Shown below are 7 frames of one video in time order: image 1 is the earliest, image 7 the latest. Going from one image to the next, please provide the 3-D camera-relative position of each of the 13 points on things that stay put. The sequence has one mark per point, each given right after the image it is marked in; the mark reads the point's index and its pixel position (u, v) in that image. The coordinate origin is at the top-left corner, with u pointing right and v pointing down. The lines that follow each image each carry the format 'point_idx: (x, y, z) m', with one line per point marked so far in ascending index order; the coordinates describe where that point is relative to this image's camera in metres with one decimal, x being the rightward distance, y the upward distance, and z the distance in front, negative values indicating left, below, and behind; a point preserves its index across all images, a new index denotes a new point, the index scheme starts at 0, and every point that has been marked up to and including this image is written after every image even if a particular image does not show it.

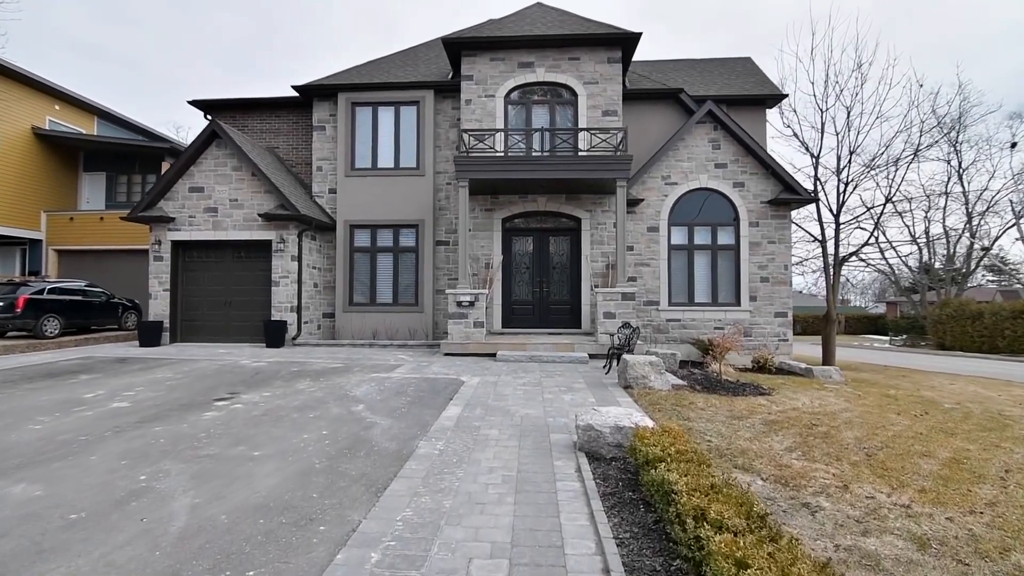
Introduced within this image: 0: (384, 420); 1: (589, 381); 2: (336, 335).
0: (-1.3, -1.3, +5.3) m
1: (+1.1, -1.4, +7.6) m
2: (-4.2, -1.2, +12.6) m
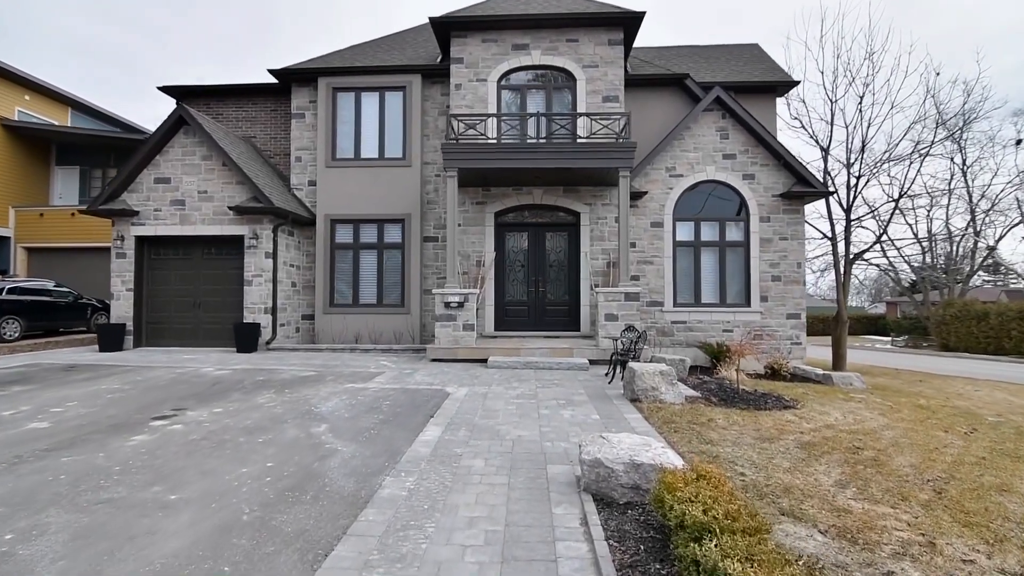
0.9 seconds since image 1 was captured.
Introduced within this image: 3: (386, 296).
0: (-1.4, -1.3, +4.4) m
1: (+1.0, -1.3, +6.8) m
2: (-4.4, -1.2, +11.6) m
3: (-2.8, -0.2, +11.7) m
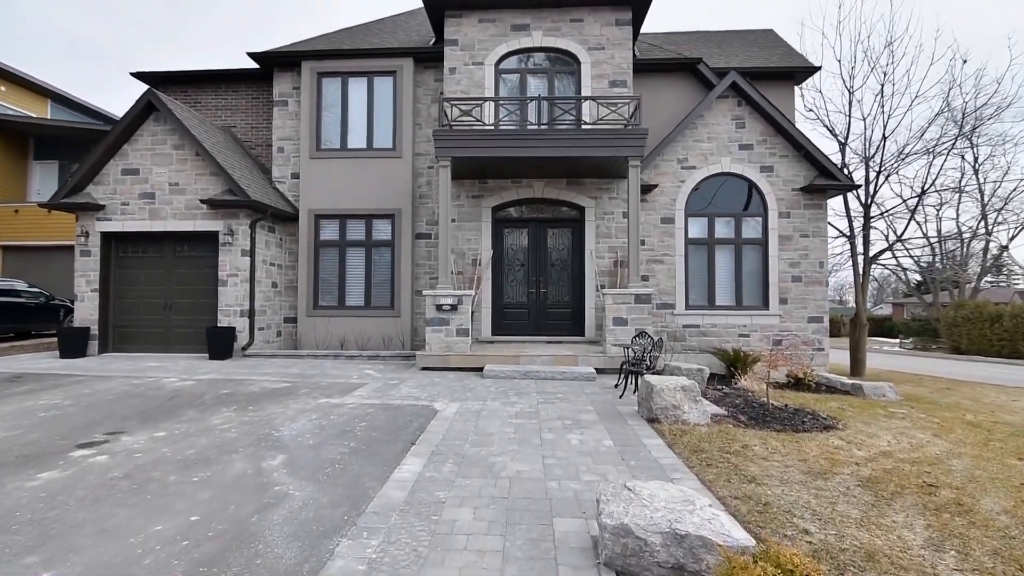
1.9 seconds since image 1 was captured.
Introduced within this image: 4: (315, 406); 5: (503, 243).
0: (-1.4, -1.3, +3.5) m
1: (+1.0, -1.4, +5.9) m
2: (-4.4, -1.2, +10.8) m
3: (-2.8, -0.2, +10.8) m
4: (-2.2, -1.3, +5.9) m
5: (-0.2, +0.9, +10.3) m
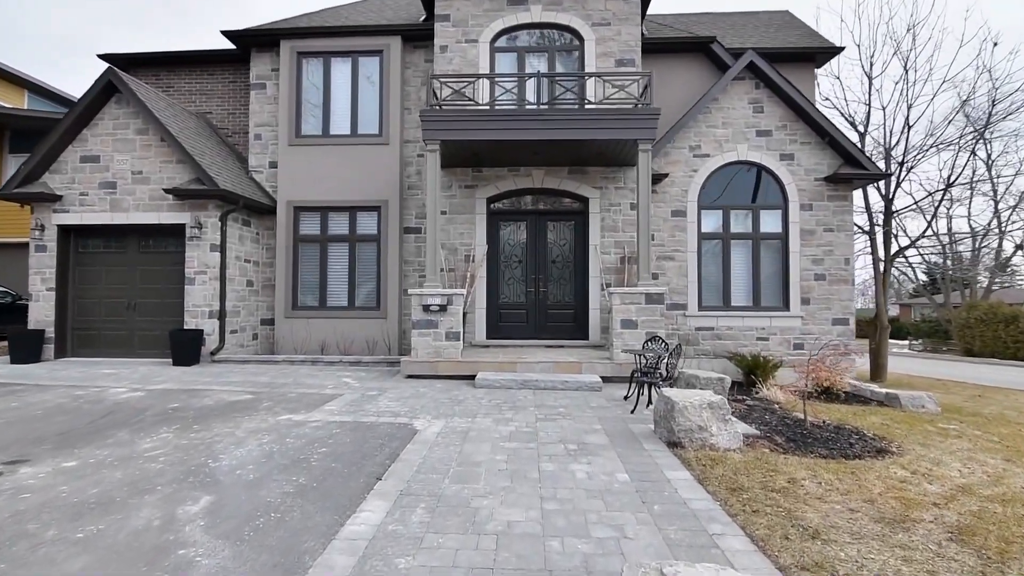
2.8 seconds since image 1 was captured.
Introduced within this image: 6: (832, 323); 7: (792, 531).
0: (-1.5, -1.3, +2.6) m
1: (+0.9, -1.3, +5.0) m
2: (-4.4, -1.1, +9.8) m
3: (-2.9, -0.2, +9.9) m
4: (-2.3, -1.3, +4.9) m
5: (-0.2, +0.9, +9.4) m
6: (+5.9, -0.7, +9.7) m
7: (+1.6, -1.3, +2.9) m
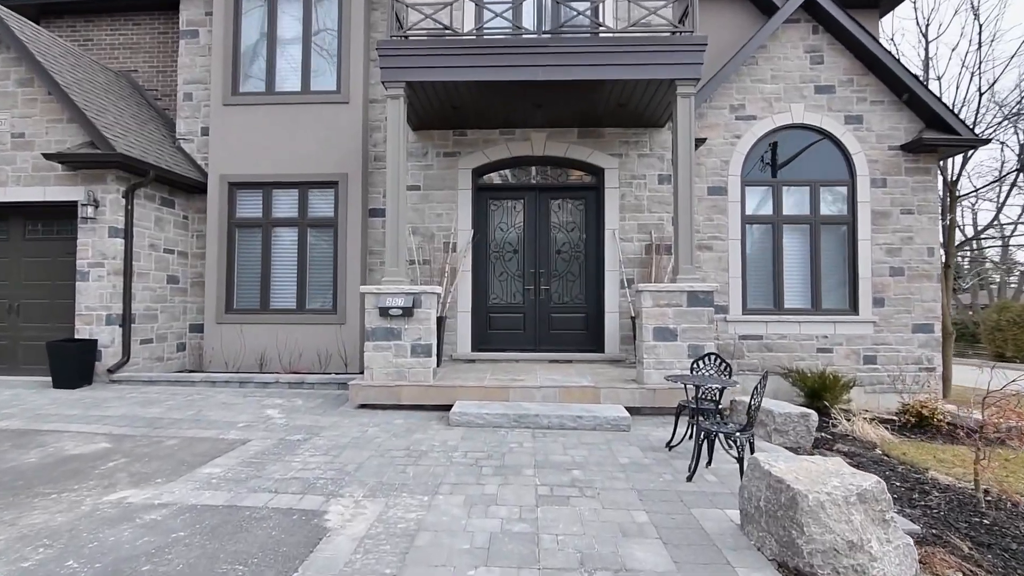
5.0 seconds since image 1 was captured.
0: (-1.6, -1.3, +0.5) m
1: (+0.8, -1.3, +2.9) m
2: (-4.5, -1.1, +7.7) m
3: (-3.0, -0.1, +7.8) m
4: (-2.4, -1.2, +2.8) m
5: (-0.3, +0.9, +7.3) m
6: (+5.8, -0.6, +7.6) m
7: (+1.5, -1.3, +0.8) m
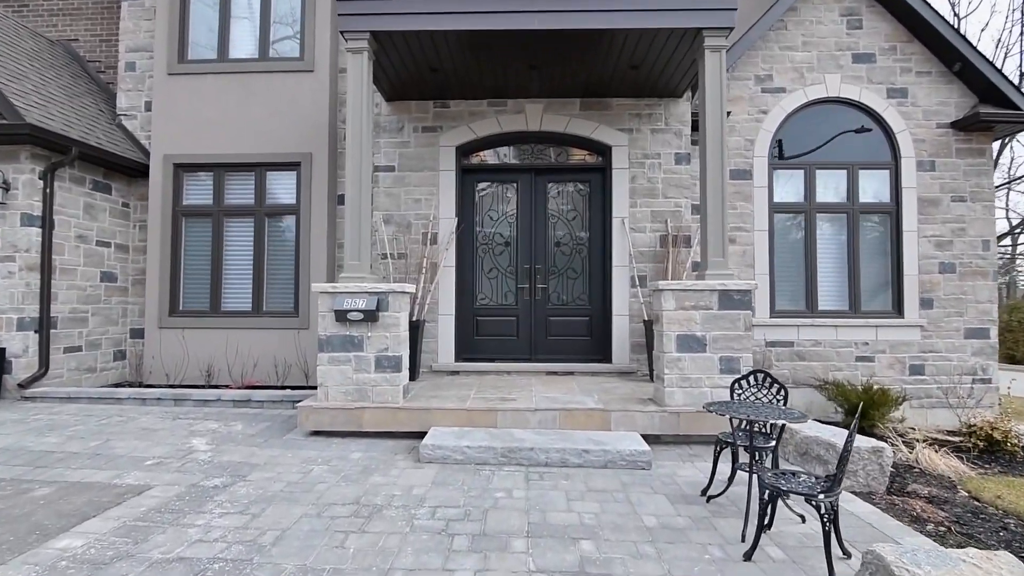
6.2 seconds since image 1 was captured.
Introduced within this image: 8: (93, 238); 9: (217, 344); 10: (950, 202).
0: (-1.6, -1.2, -0.6) m
1: (+0.8, -1.3, +1.8) m
2: (-4.6, -1.1, +6.6) m
3: (-3.1, -0.1, +6.7) m
4: (-2.4, -1.2, +1.8) m
5: (-0.4, +1.0, +6.3) m
6: (+5.7, -0.6, +6.6) m
7: (+1.4, -1.3, -0.2) m
8: (-5.1, +0.6, +6.5) m
9: (-3.7, -0.7, +6.5) m
10: (+5.6, +1.1, +6.7) m
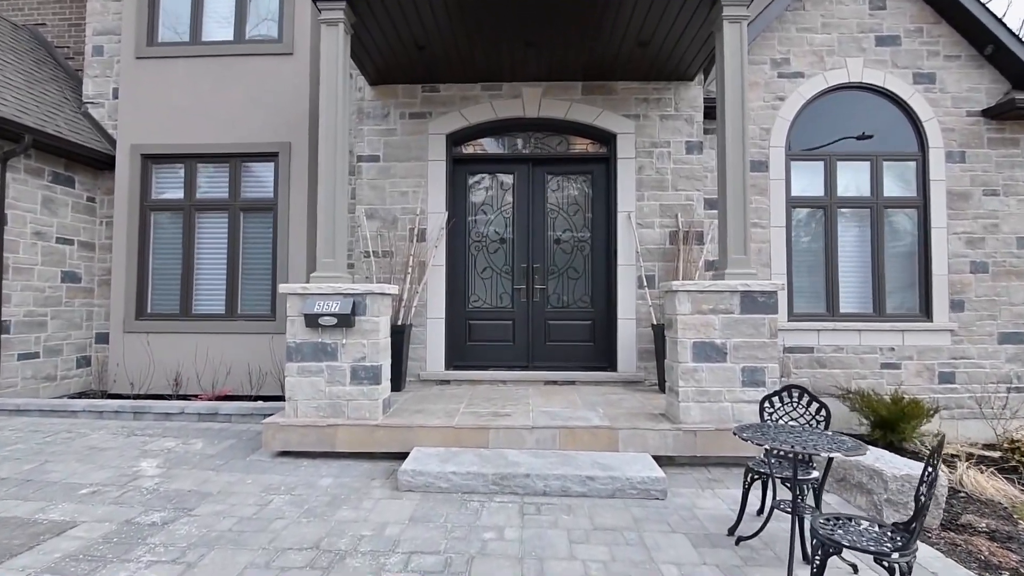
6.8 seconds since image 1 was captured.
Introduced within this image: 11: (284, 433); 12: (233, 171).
0: (-1.7, -1.2, -1.1) m
1: (+0.7, -1.3, +1.3) m
2: (-4.7, -1.1, +6.1) m
3: (-3.1, -0.1, +6.2) m
4: (-2.5, -1.2, +1.2) m
5: (-0.5, +0.9, +5.7) m
6: (+5.7, -0.6, +6.1) m
7: (+1.4, -1.3, -0.8) m
8: (-5.2, +0.6, +5.9) m
9: (-3.7, -0.7, +6.0) m
10: (+5.6, +1.1, +6.2) m
11: (-1.7, -1.1, +3.9) m
12: (-3.3, +1.4, +6.3) m
